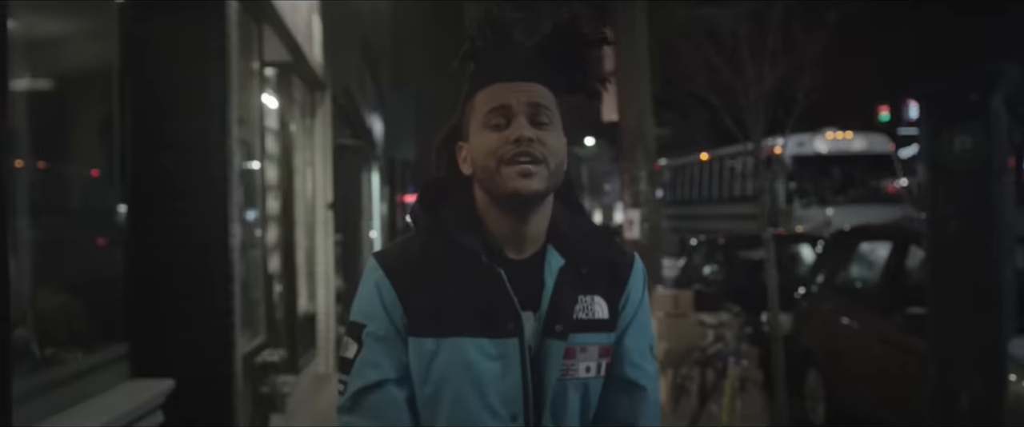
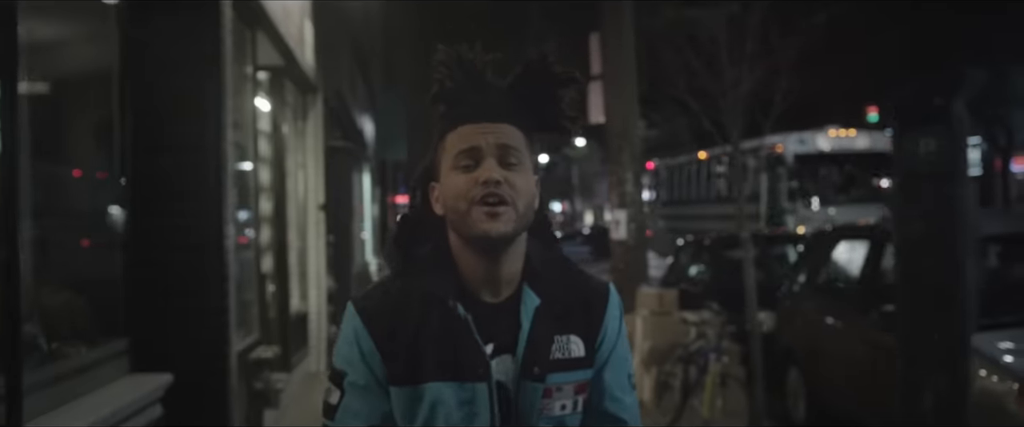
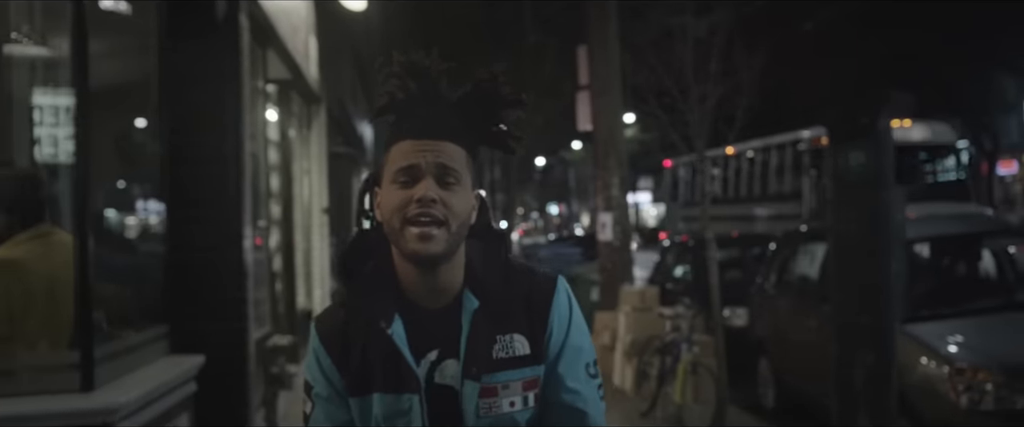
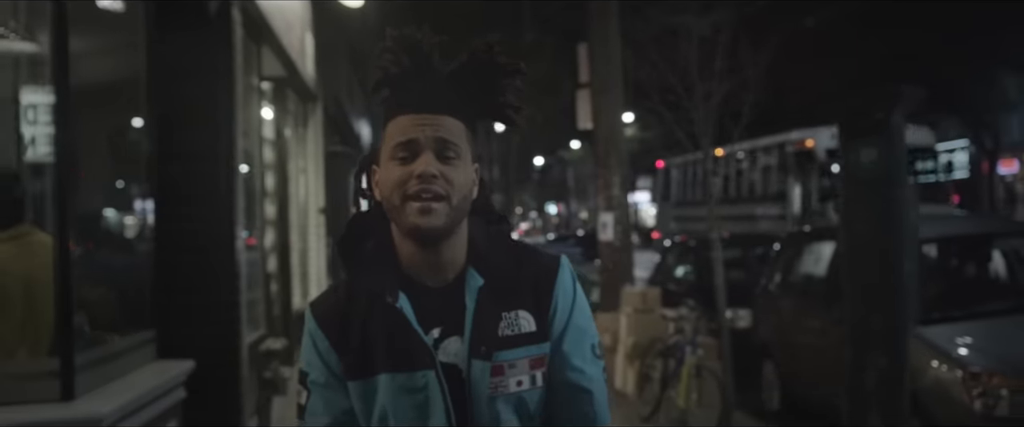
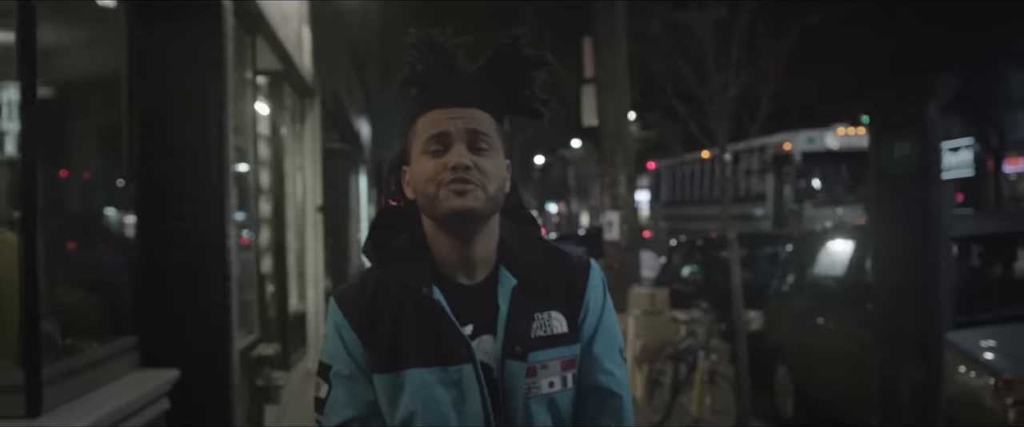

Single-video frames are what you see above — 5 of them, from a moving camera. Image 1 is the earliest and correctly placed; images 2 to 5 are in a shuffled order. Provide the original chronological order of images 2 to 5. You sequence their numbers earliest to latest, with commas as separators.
2, 5, 4, 3
